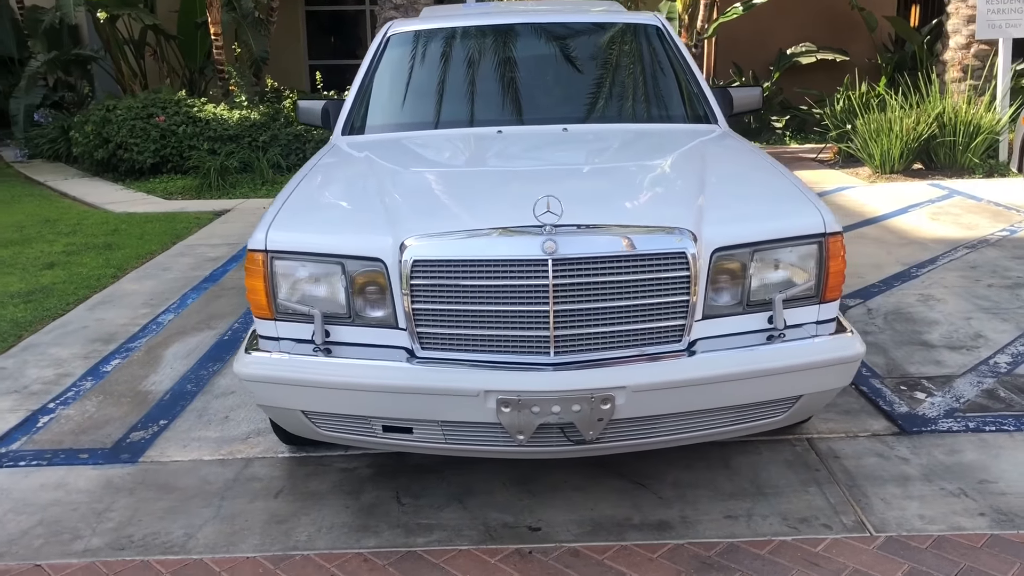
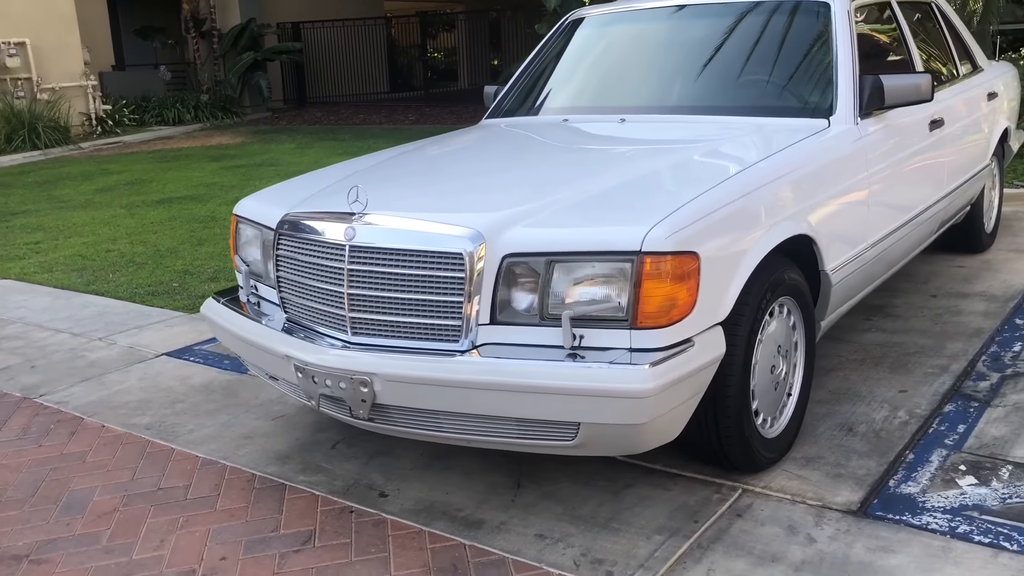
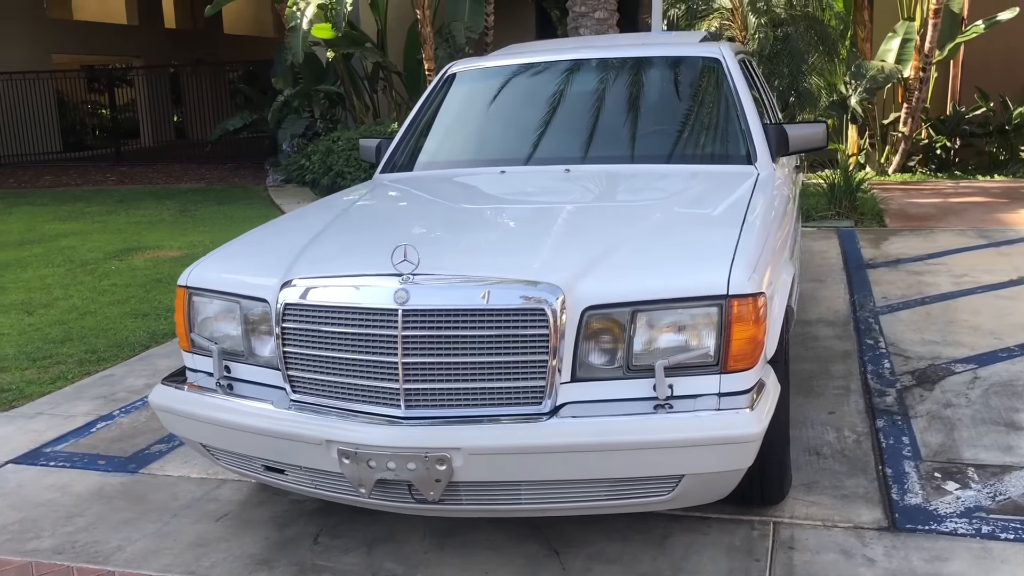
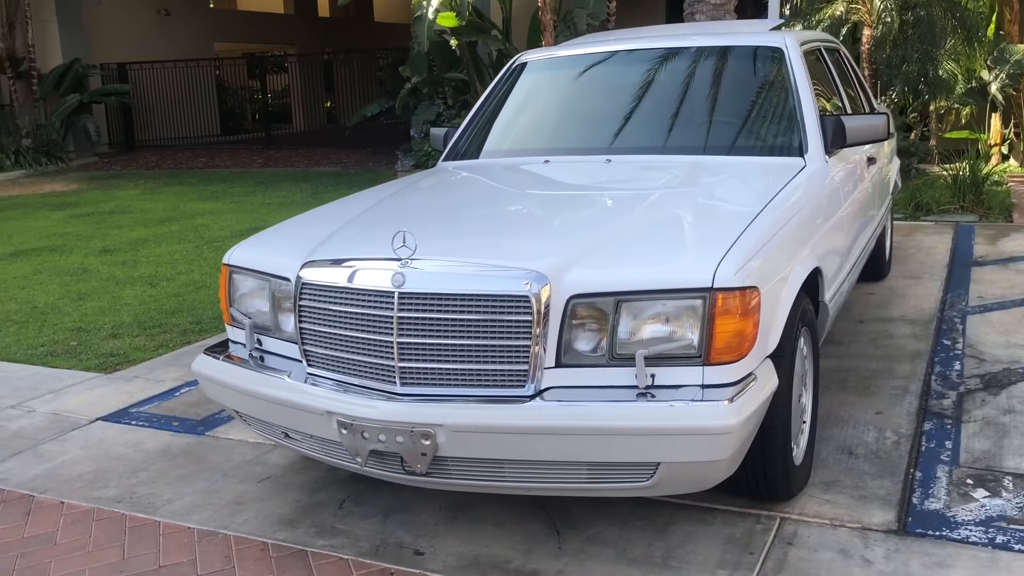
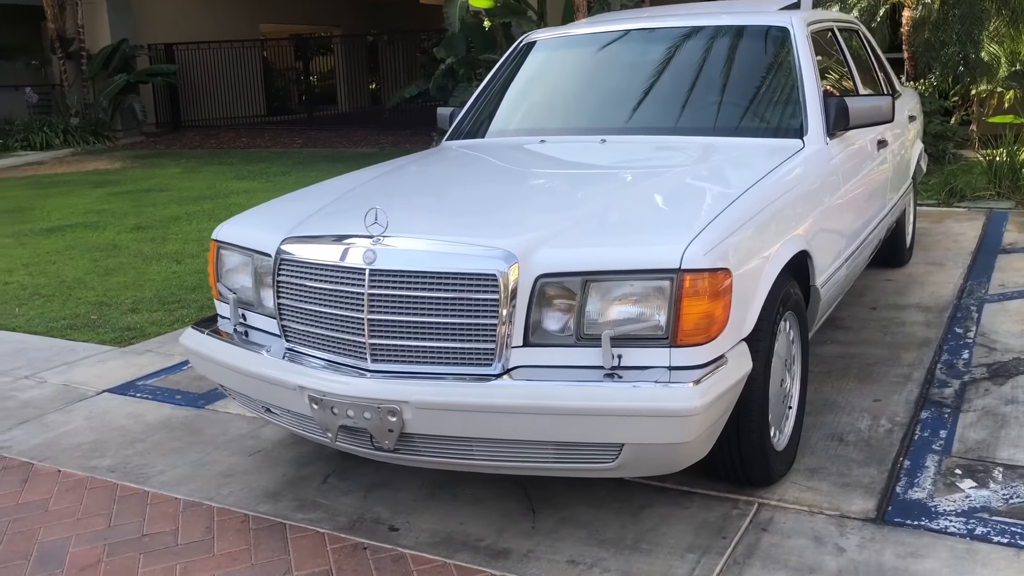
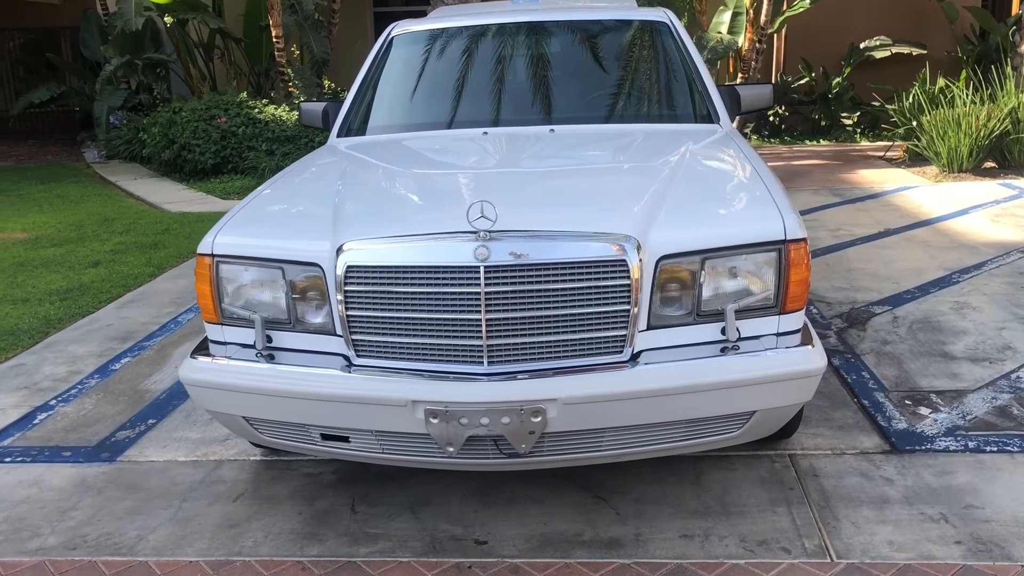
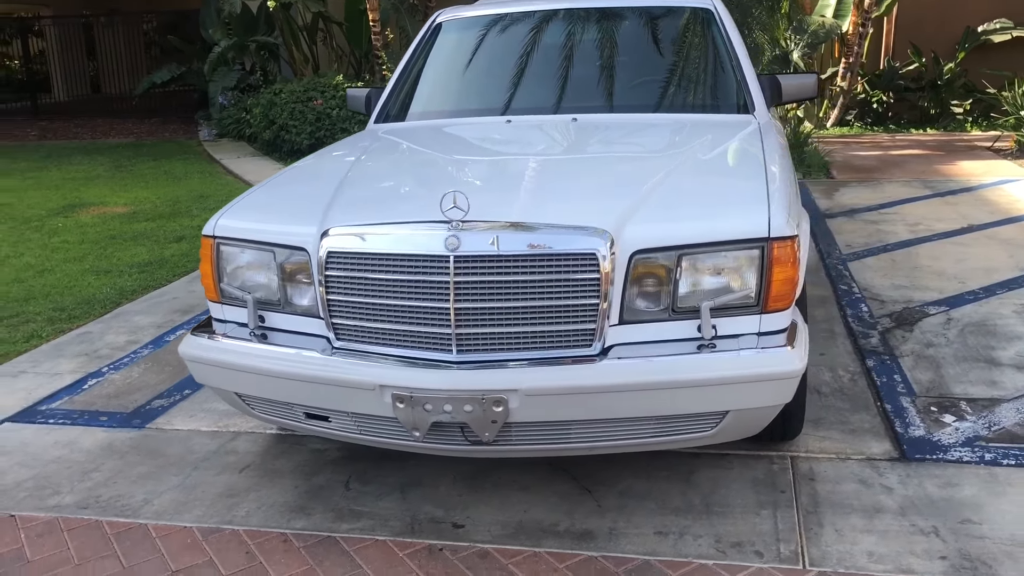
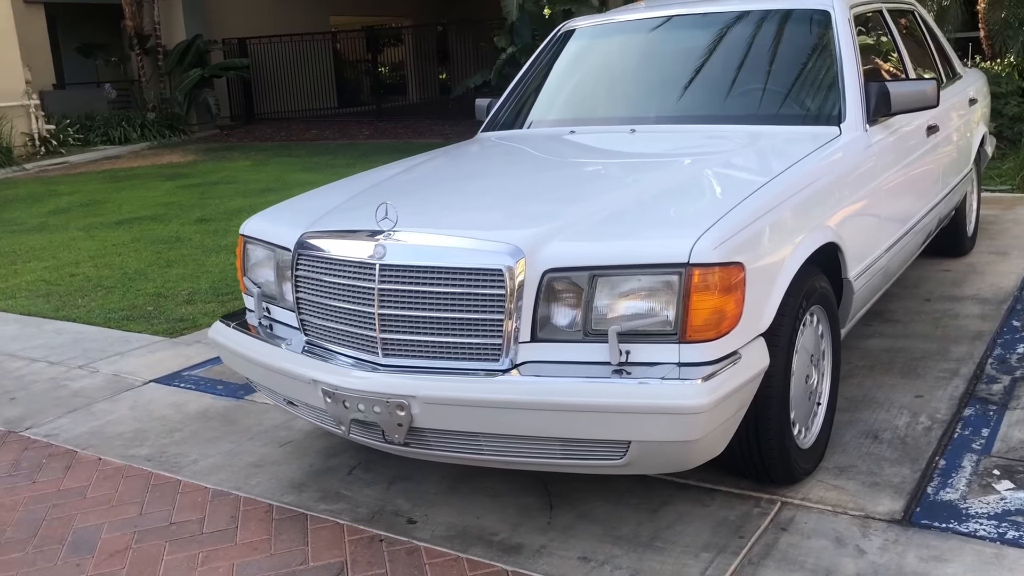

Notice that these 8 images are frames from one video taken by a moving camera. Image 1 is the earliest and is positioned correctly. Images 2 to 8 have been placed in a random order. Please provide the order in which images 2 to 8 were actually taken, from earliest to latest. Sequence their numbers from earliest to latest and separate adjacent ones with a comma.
6, 7, 3, 4, 5, 8, 2
